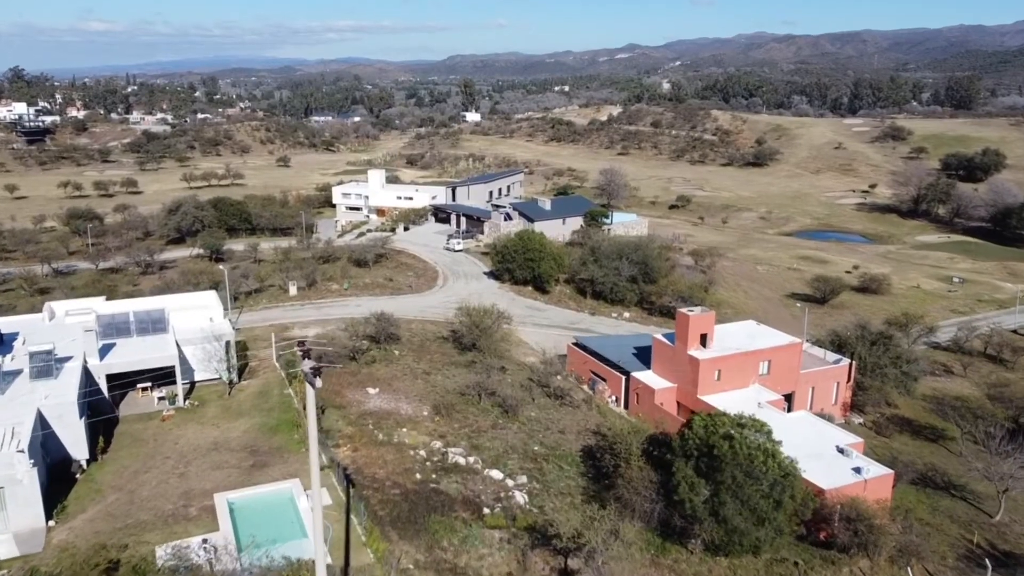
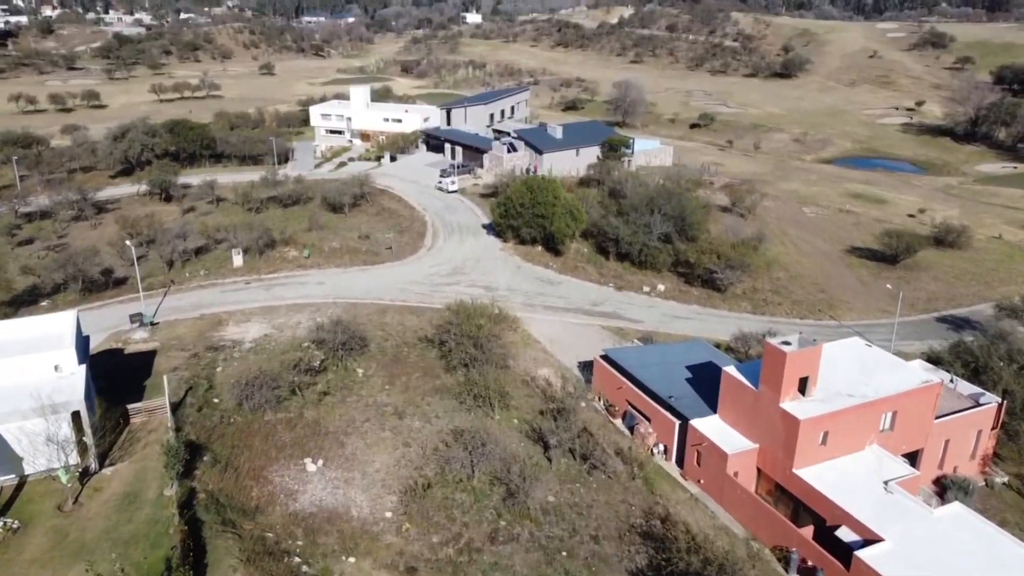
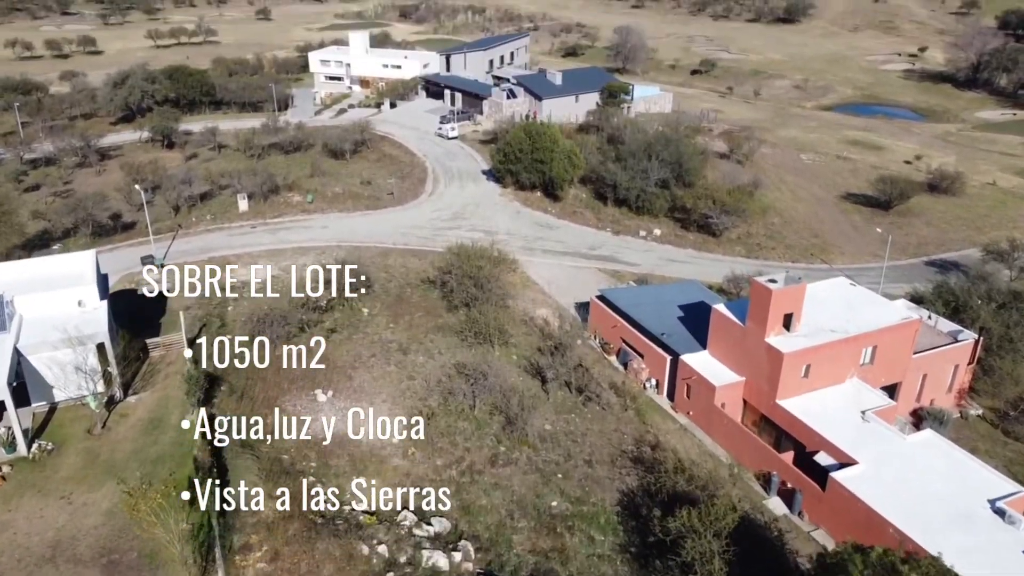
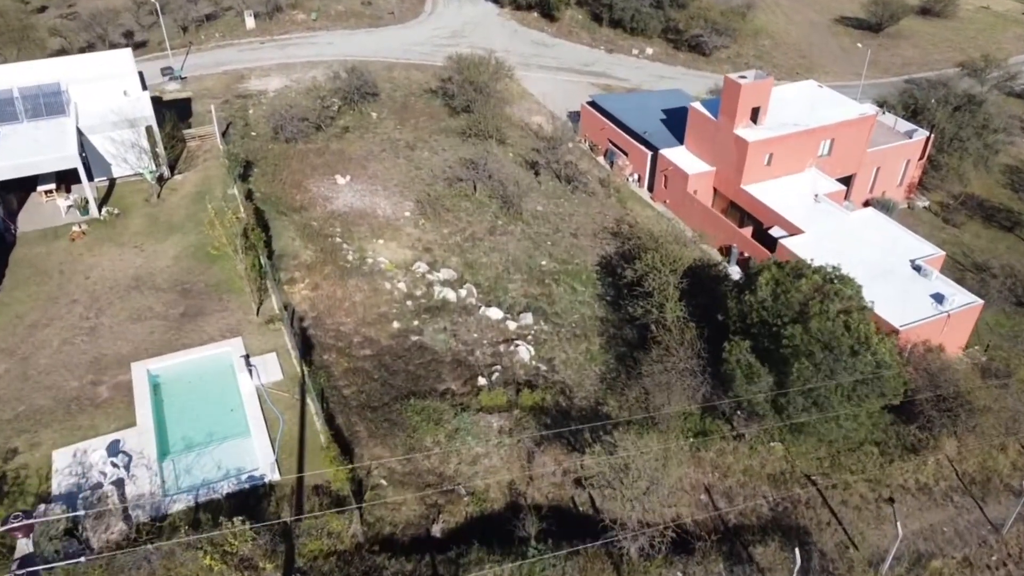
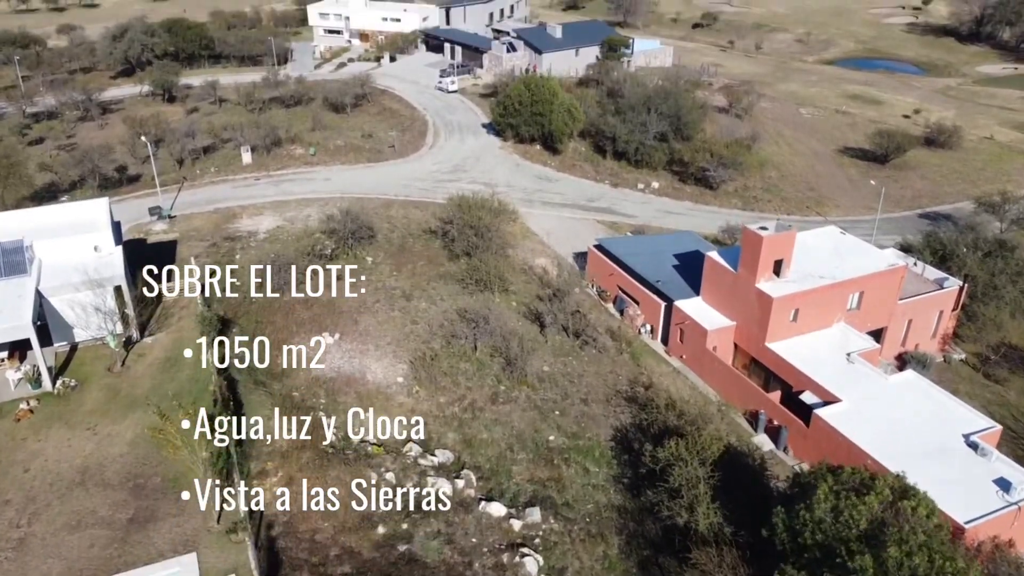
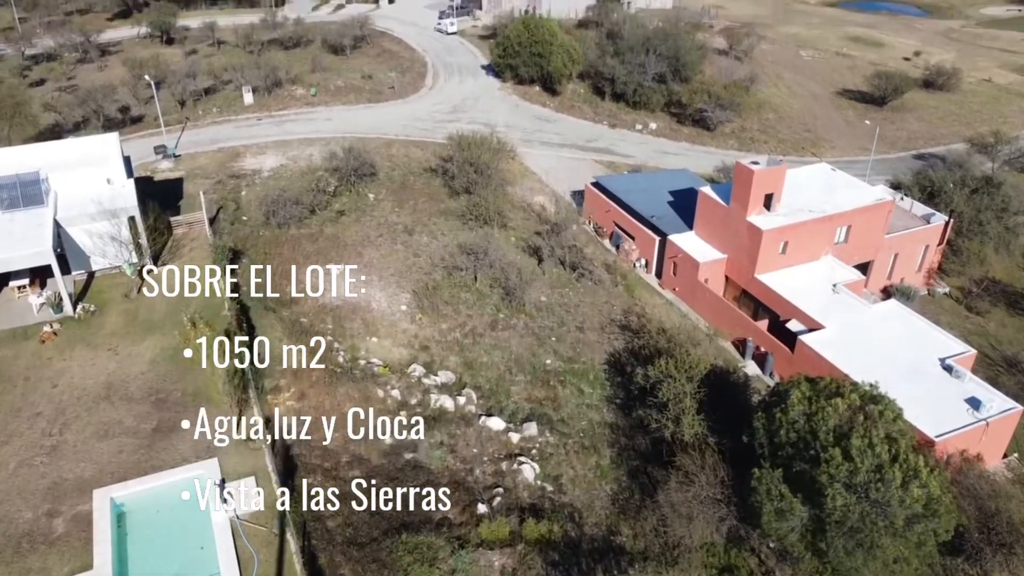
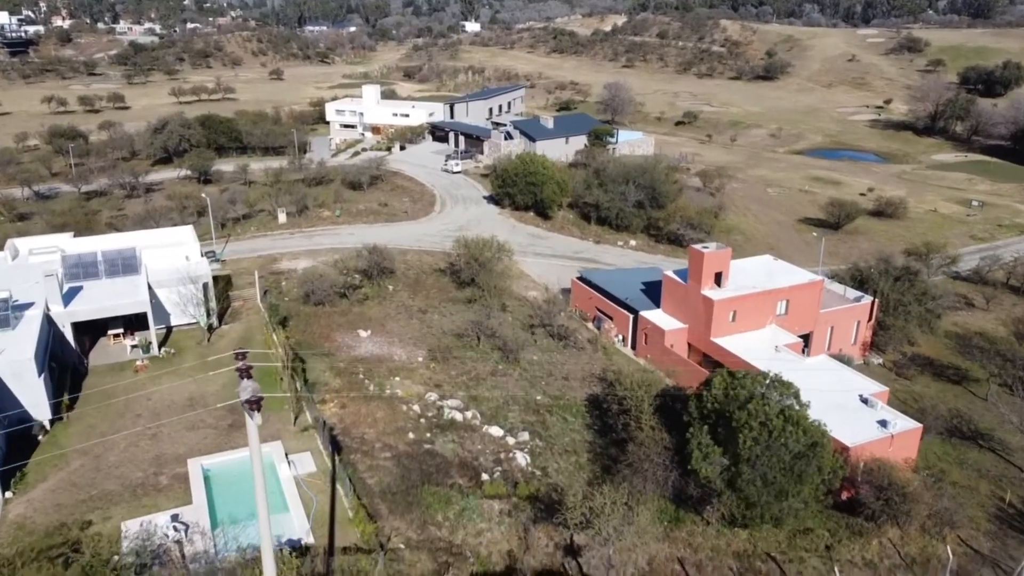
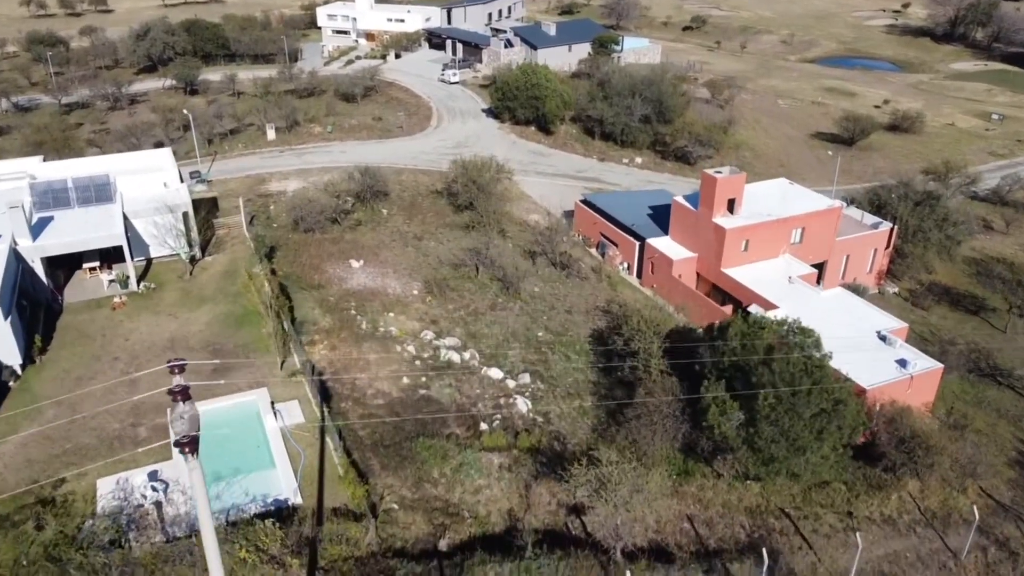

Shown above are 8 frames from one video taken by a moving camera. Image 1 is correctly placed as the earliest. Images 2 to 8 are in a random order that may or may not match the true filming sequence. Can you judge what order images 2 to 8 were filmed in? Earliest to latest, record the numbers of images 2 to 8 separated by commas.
7, 8, 4, 6, 5, 3, 2
